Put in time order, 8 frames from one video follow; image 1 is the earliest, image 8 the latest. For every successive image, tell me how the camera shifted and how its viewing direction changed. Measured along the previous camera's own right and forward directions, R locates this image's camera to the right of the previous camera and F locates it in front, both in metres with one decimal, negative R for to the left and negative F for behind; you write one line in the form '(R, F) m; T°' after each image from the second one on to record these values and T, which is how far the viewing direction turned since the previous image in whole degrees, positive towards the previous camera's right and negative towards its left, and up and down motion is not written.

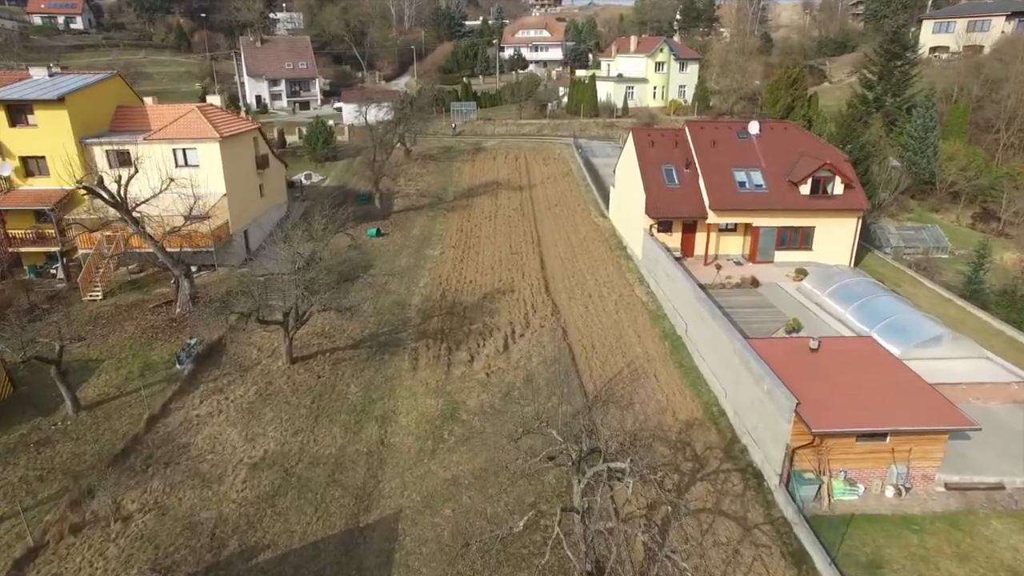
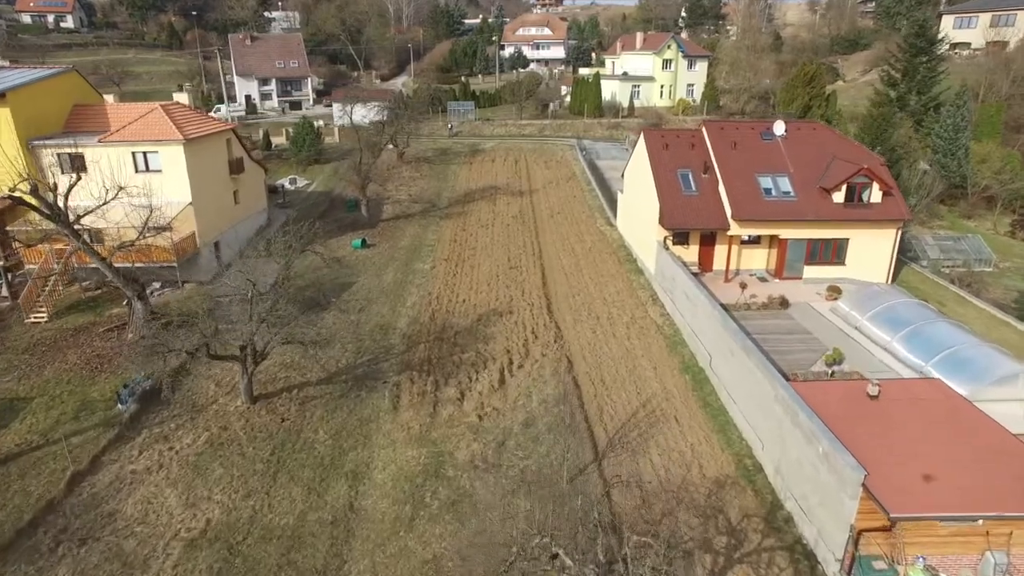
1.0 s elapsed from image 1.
(+0.1, +2.9) m; 0°
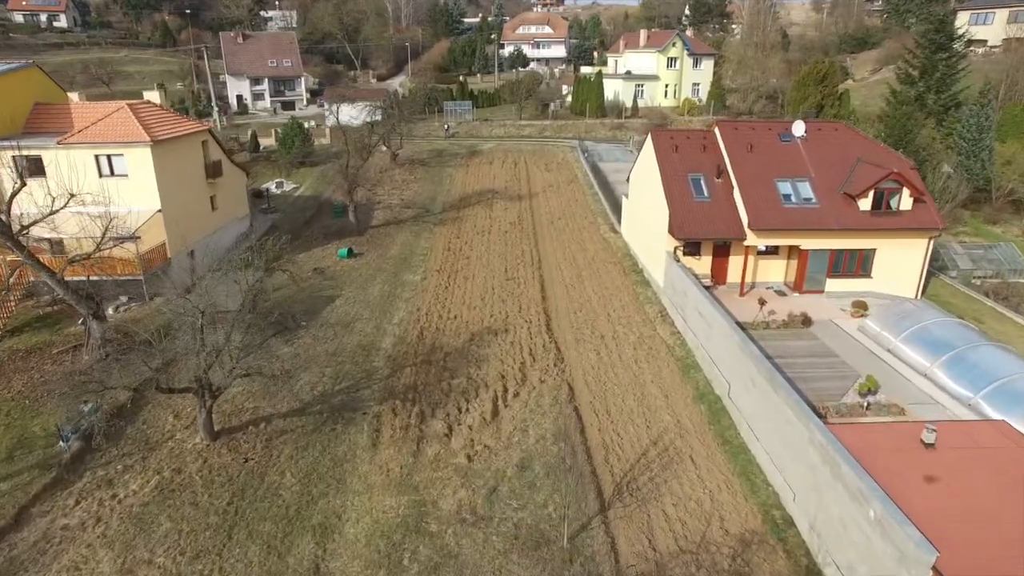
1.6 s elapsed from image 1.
(+0.2, +2.0) m; 0°
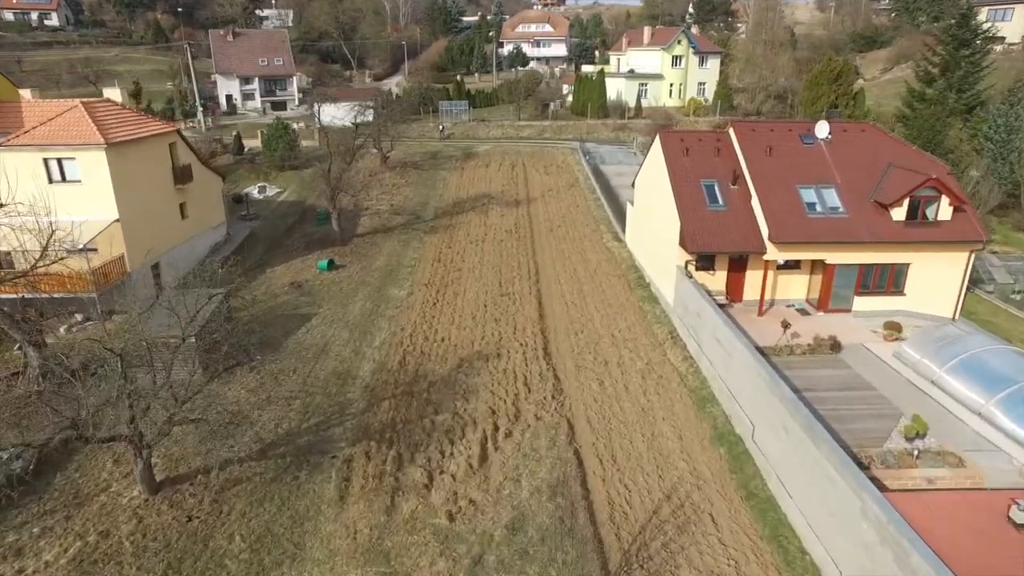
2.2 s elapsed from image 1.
(+0.2, +2.2) m; 0°
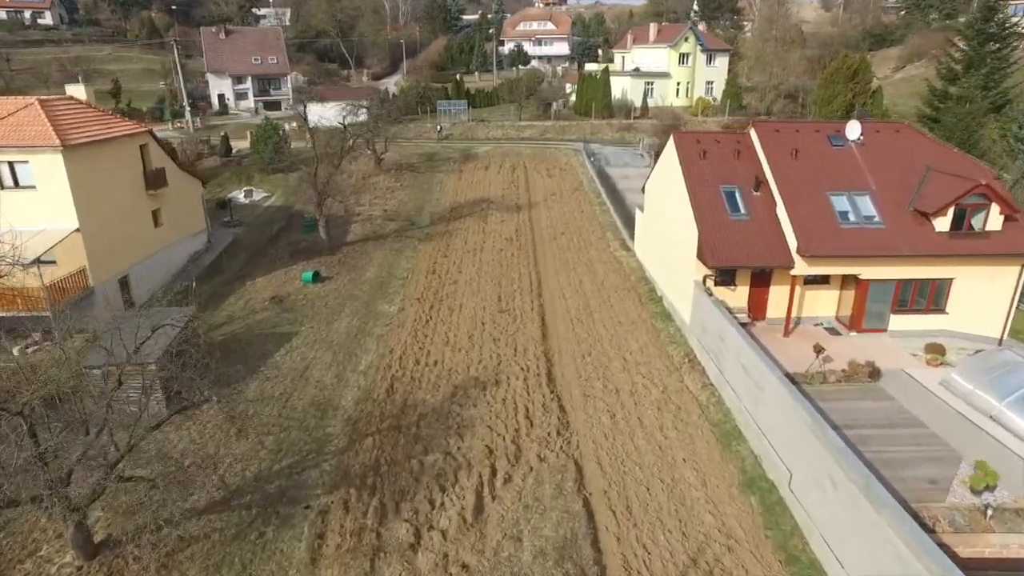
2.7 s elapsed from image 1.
(0.0, +1.9) m; 0°
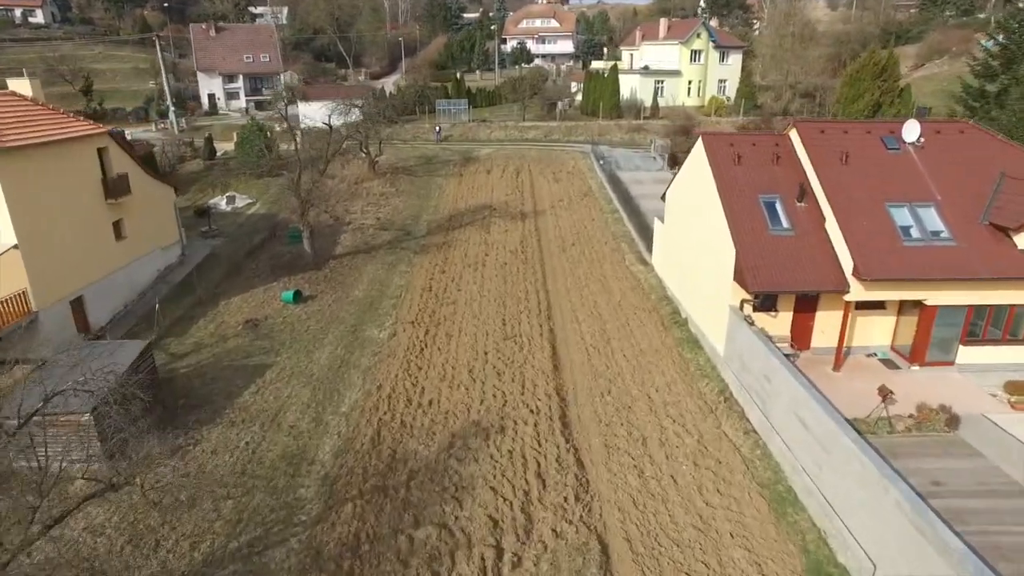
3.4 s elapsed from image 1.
(-0.2, +2.5) m; 0°
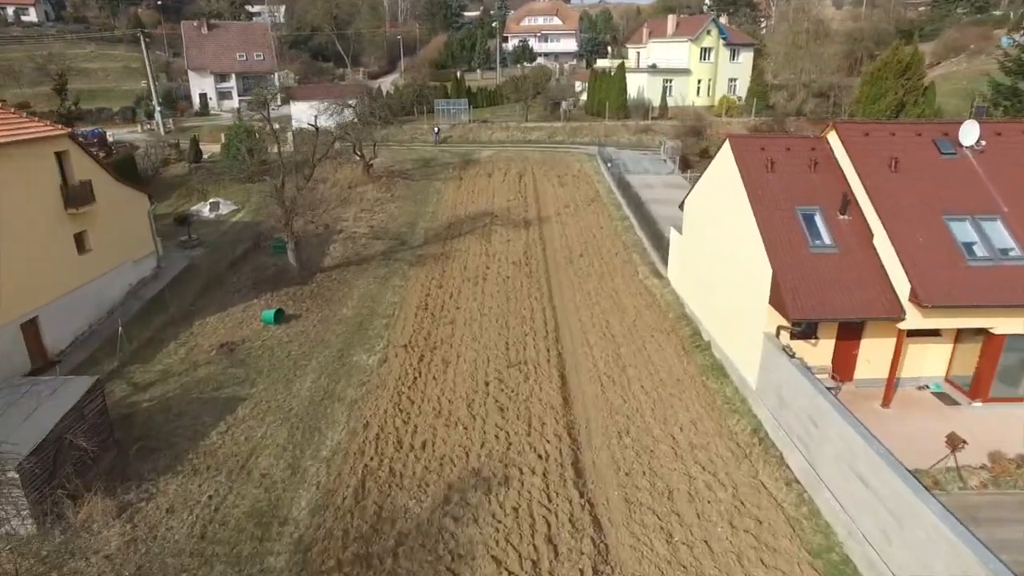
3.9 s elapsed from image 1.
(-0.1, +1.9) m; 0°
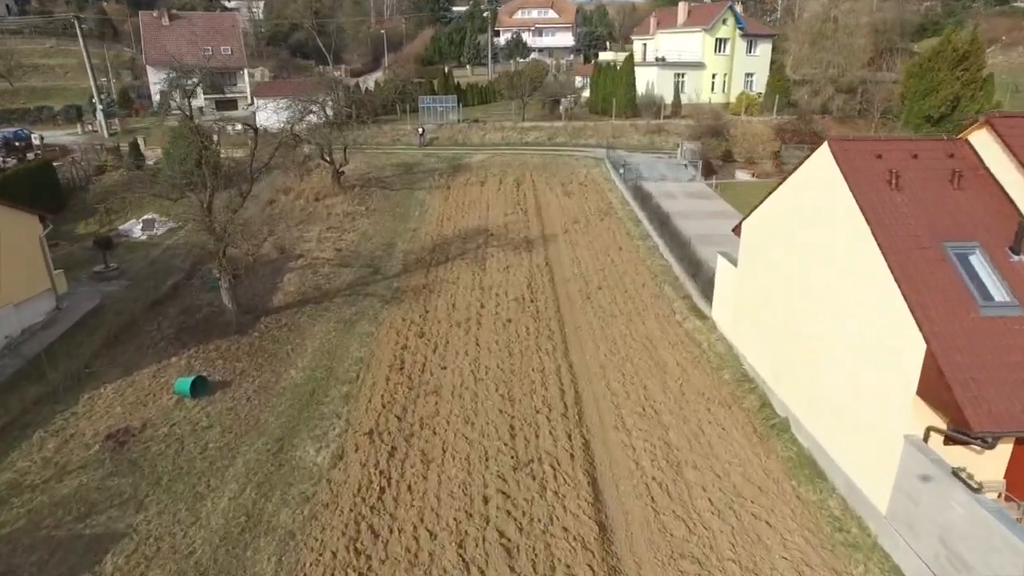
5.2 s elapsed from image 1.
(-0.3, +4.9) m; +1°
